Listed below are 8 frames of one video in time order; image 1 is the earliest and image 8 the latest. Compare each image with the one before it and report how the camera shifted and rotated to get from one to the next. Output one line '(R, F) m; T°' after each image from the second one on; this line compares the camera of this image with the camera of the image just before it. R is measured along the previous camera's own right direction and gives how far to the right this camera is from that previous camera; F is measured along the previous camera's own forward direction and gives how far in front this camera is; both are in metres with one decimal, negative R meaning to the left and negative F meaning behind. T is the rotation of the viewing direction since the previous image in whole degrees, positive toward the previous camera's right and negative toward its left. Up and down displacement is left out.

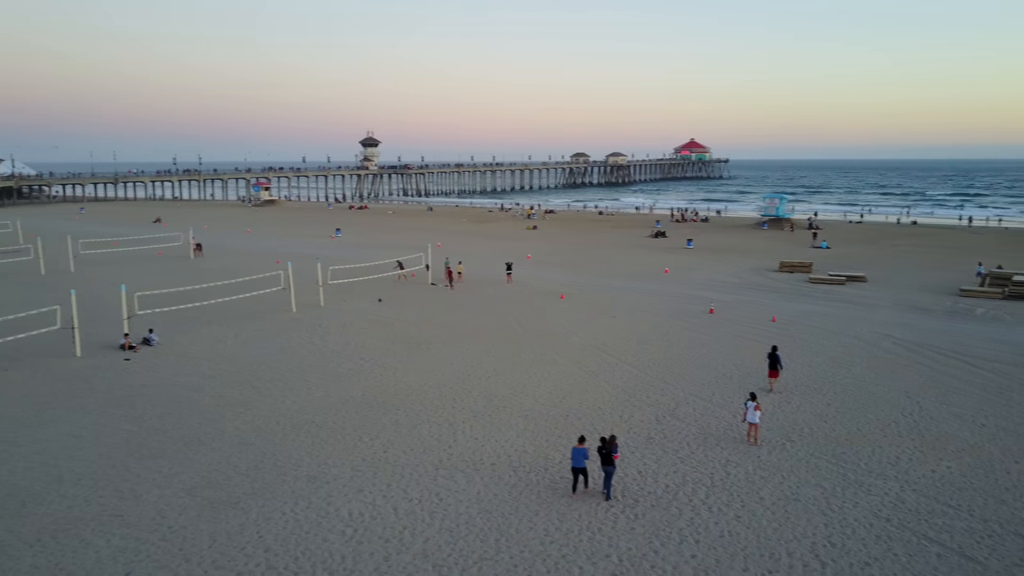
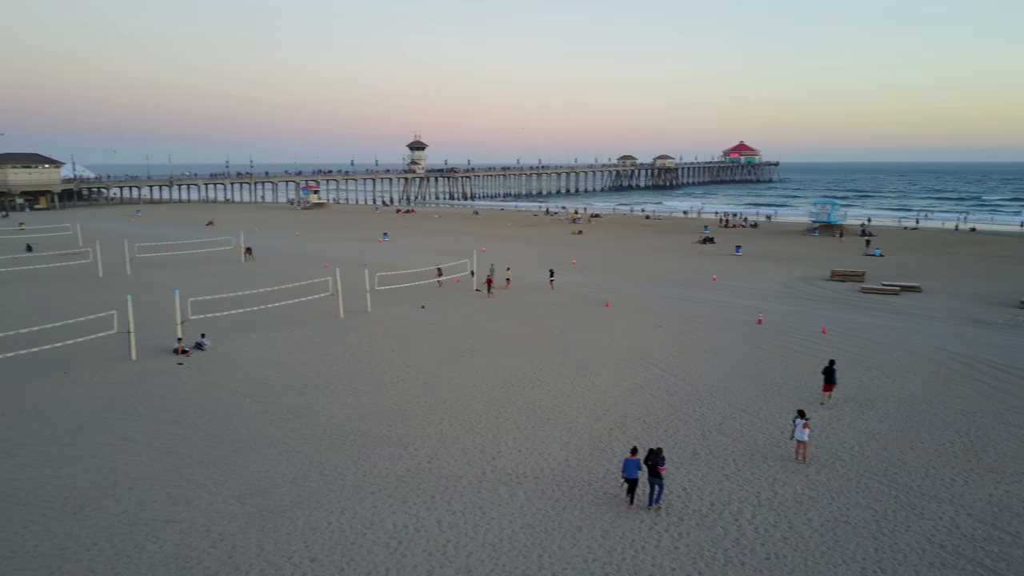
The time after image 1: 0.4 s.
(0.0, 0.0) m; -3°
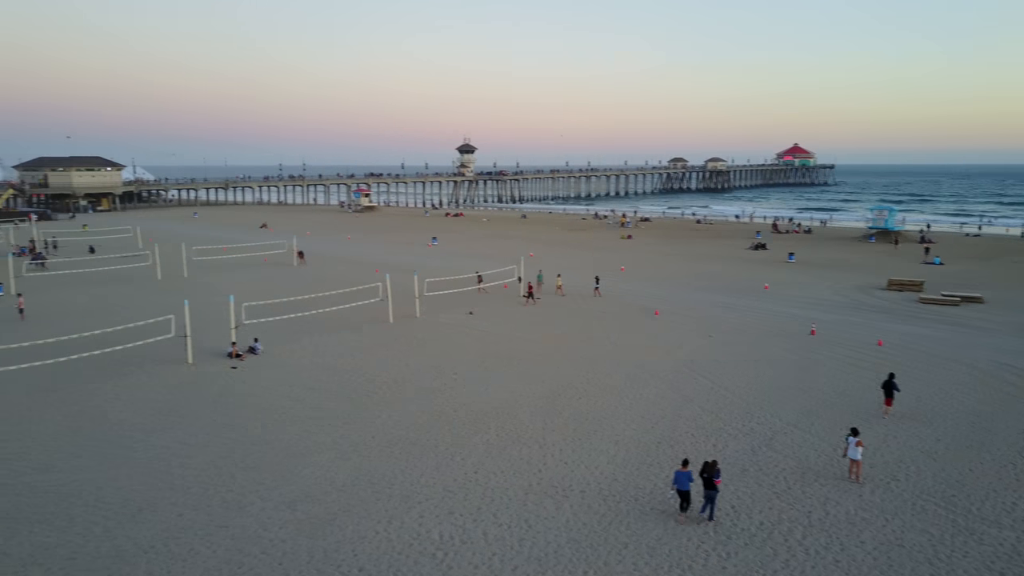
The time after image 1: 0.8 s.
(0.0, 0.0) m; -3°
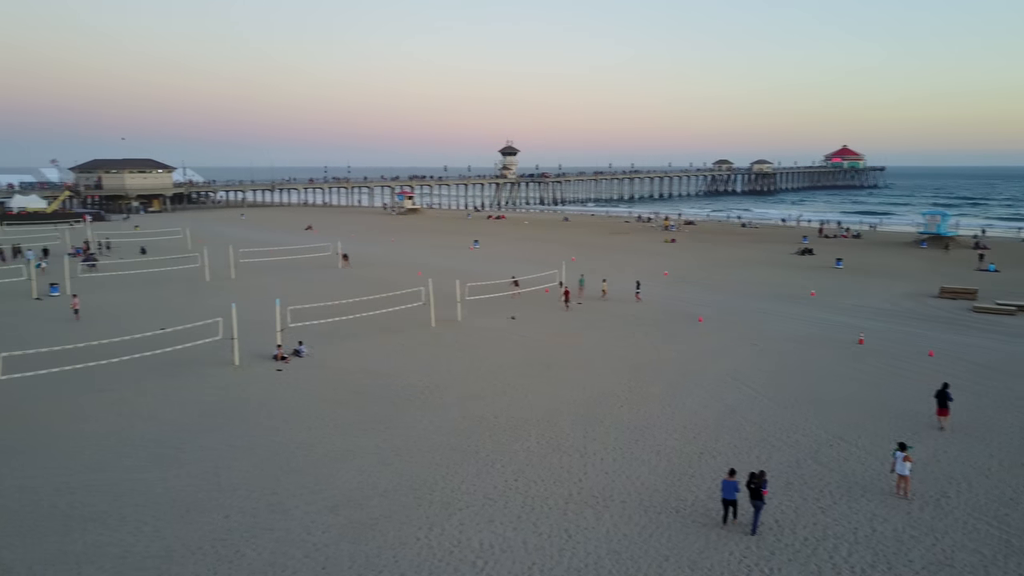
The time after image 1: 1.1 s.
(0.0, 0.0) m; -3°
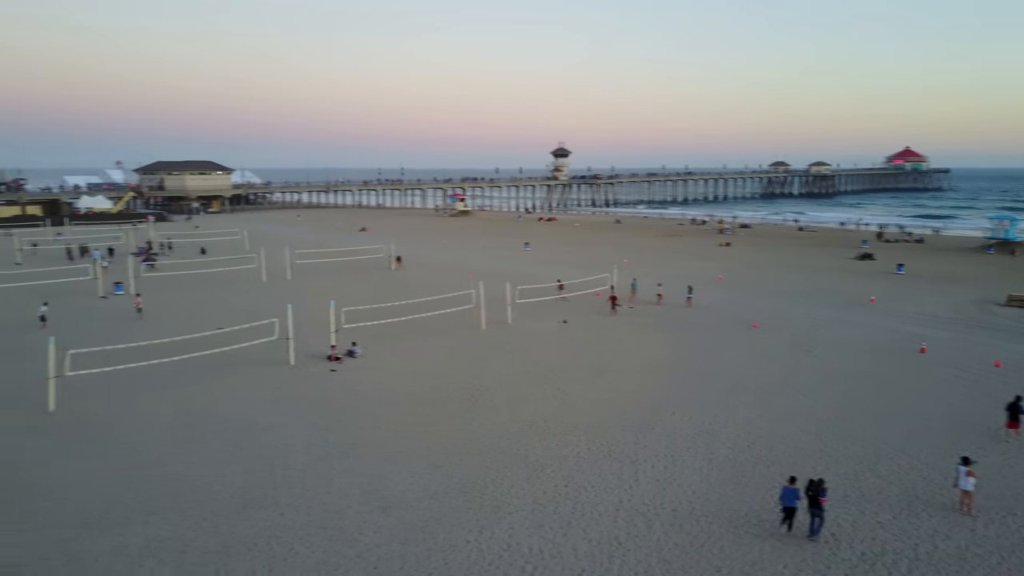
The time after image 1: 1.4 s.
(0.0, 0.0) m; -4°
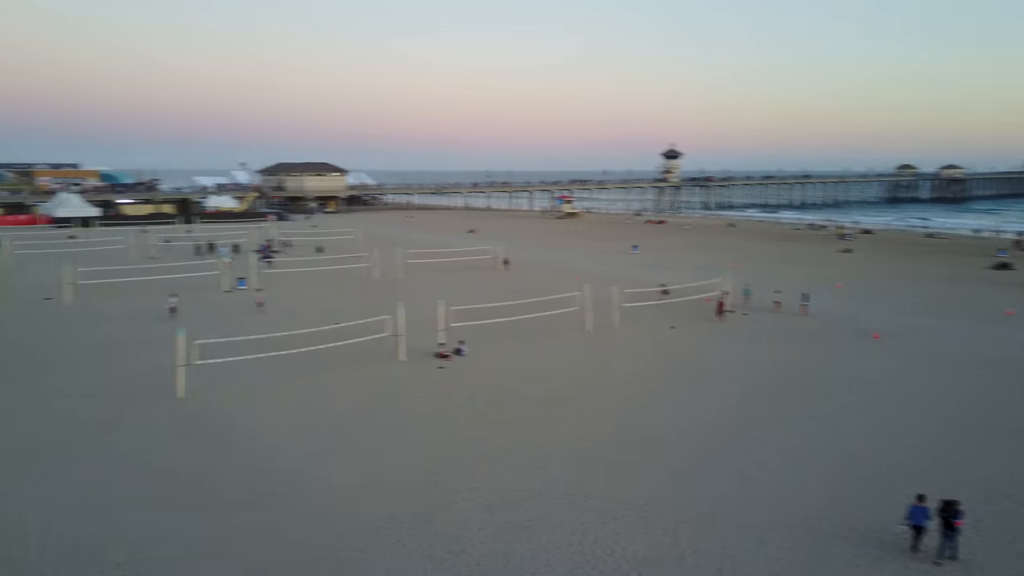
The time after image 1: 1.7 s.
(0.0, 0.0) m; -7°
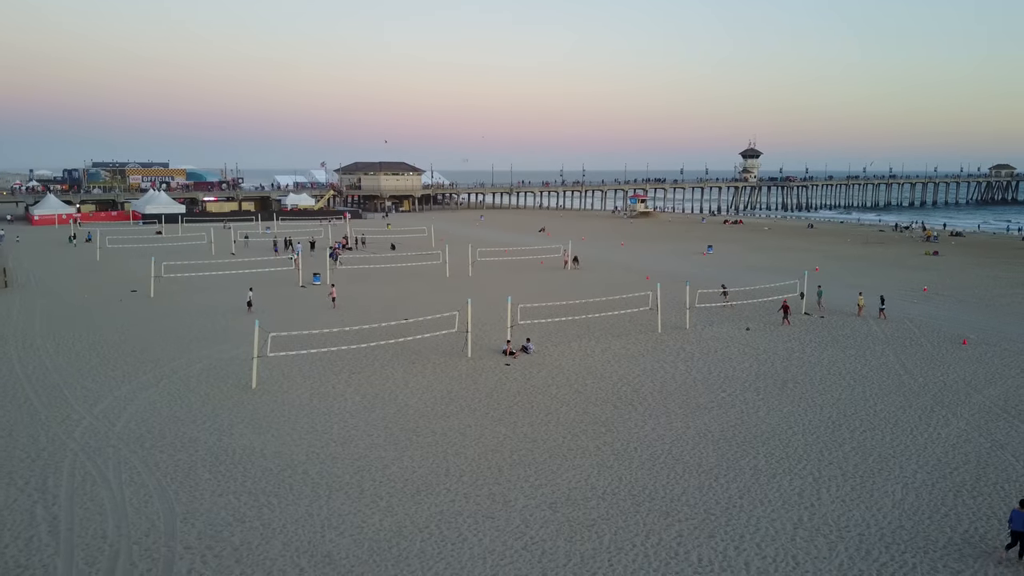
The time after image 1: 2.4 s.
(+0.1, +0.1) m; -5°
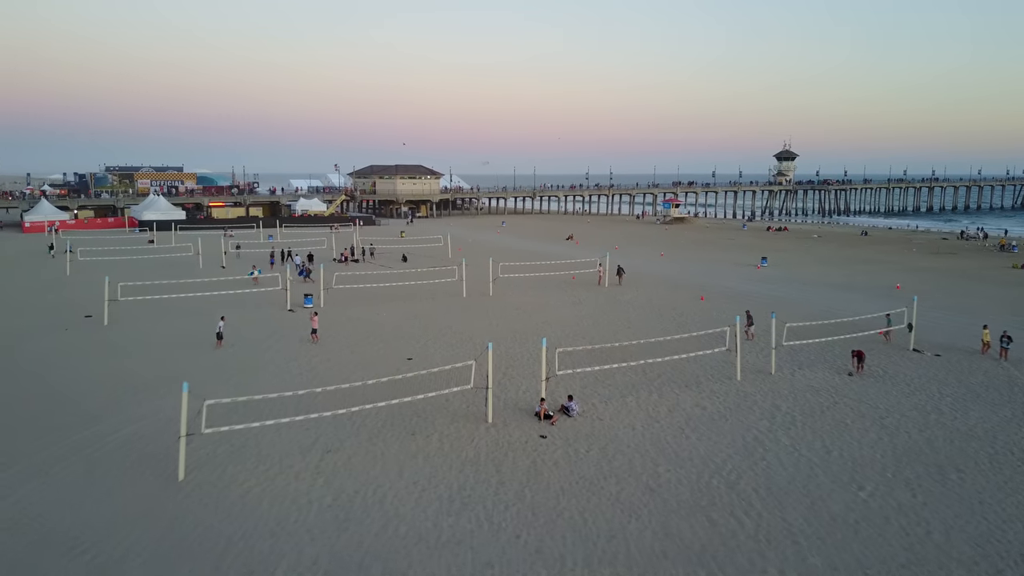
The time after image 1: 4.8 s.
(-0.2, +4.1) m; -1°
